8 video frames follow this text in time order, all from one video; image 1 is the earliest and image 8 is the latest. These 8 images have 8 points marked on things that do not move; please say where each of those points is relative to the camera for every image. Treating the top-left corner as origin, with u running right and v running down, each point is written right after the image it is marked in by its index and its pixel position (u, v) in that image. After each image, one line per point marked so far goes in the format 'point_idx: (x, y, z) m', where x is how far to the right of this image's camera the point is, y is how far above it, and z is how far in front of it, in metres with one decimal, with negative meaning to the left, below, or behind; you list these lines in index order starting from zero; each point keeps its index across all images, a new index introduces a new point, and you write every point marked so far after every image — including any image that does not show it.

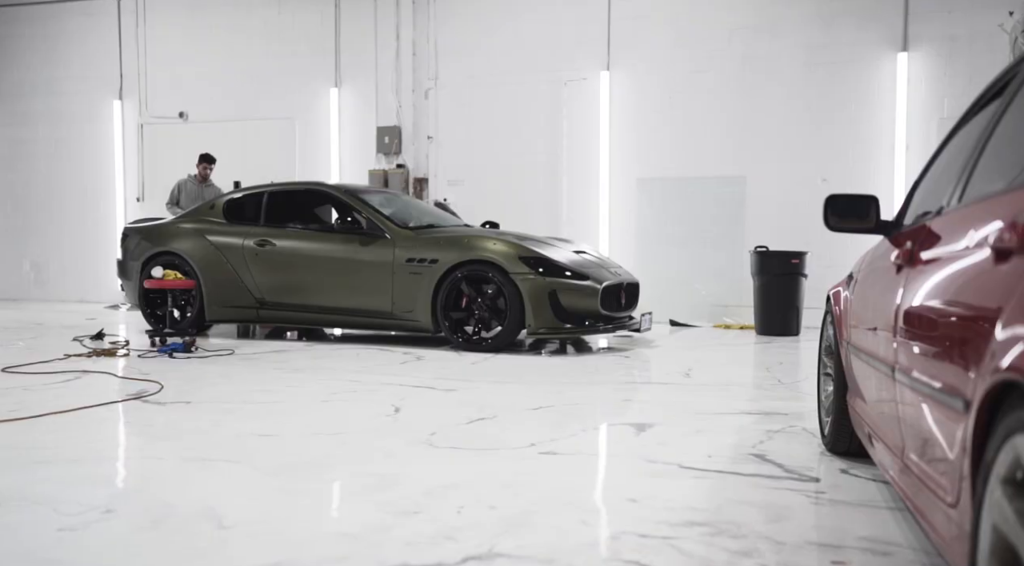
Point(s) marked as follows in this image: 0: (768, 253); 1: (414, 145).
0: (+2.0, +0.2, +8.2) m
1: (-1.0, +1.4, +10.3) m
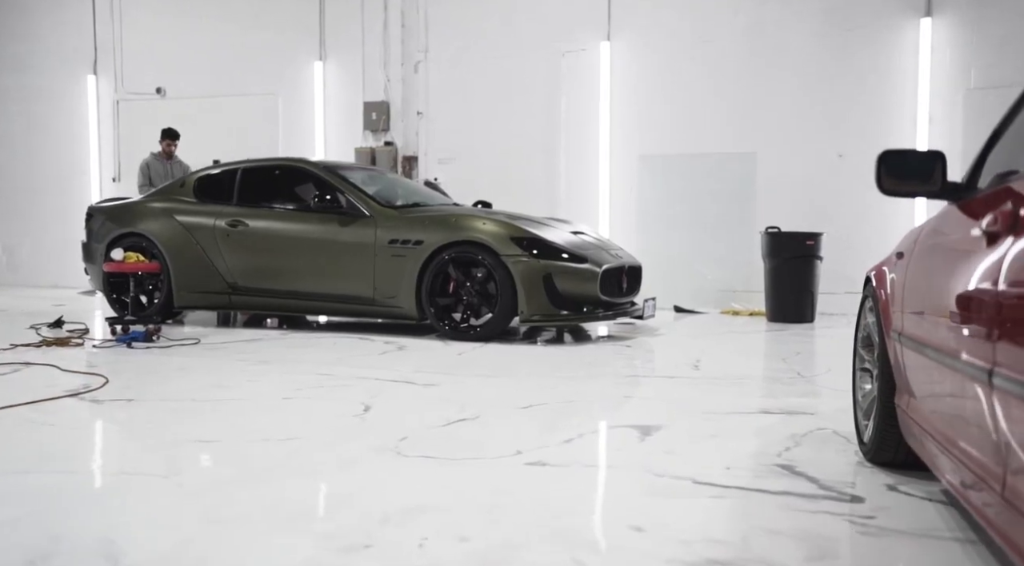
0: (+1.9, +0.4, +7.6) m
1: (-1.0, +1.5, +9.7) m
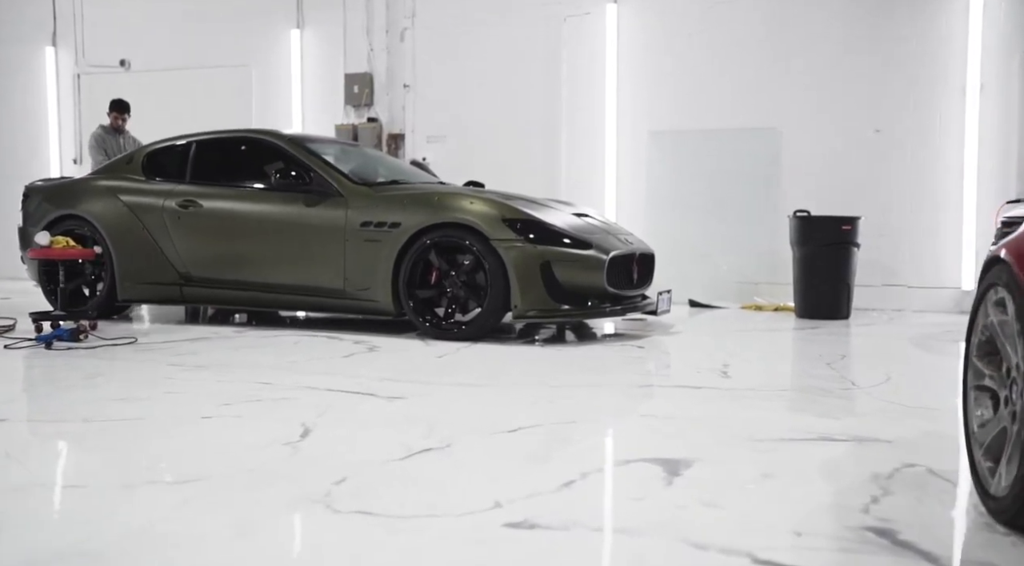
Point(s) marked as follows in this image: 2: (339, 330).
0: (+1.9, +0.4, +6.7) m
1: (-1.0, +1.6, +8.8) m
2: (-0.9, -0.3, +5.7) m
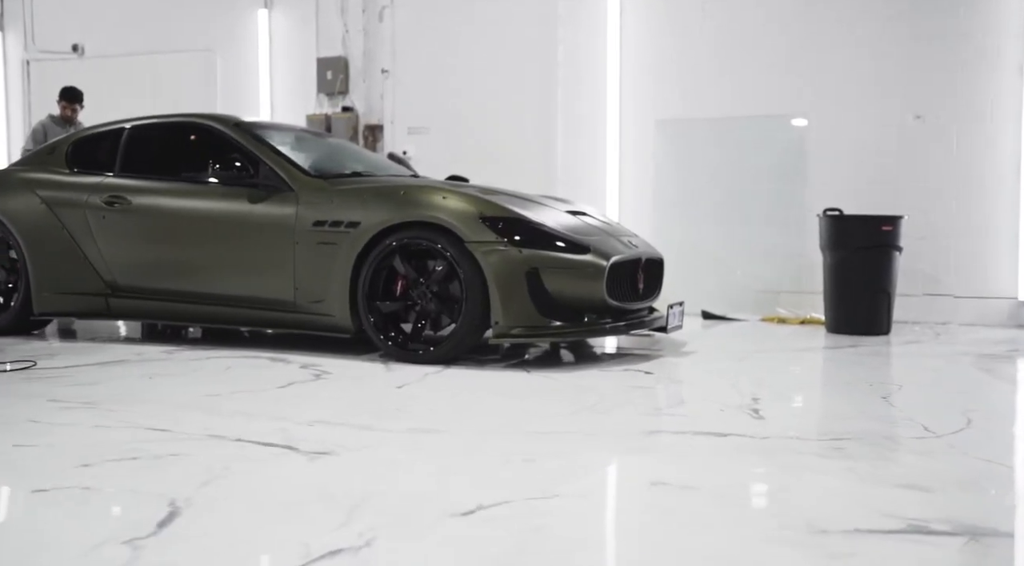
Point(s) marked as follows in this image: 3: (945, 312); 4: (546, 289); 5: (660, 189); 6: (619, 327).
0: (+1.8, +0.4, +5.8) m
1: (-1.1, +1.5, +7.9) m
2: (-1.0, -0.3, +4.7) m
3: (+2.6, -0.2, +6.4) m
4: (+0.1, 0.0, +4.5) m
5: (+1.0, +0.6, +7.1) m
6: (+0.5, -0.2, +4.6) m
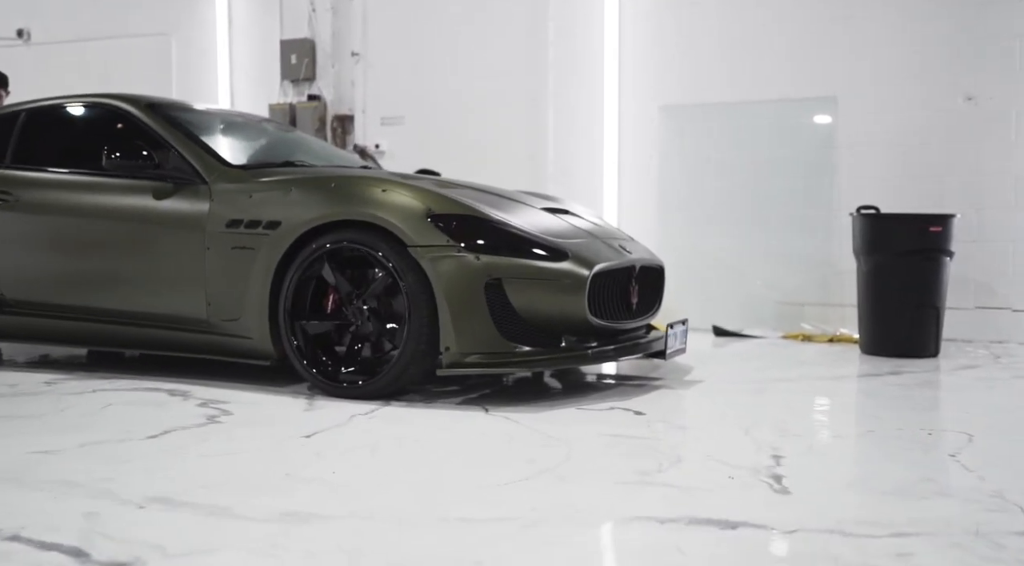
0: (+1.7, +0.3, +4.8) m
1: (-1.2, +1.5, +7.0) m
2: (-1.2, -0.4, +3.8) m
3: (+2.5, -0.2, +5.4) m
4: (0.0, -0.1, +3.5) m
5: (+0.9, +0.6, +6.2) m
6: (+0.3, -0.2, +3.7) m
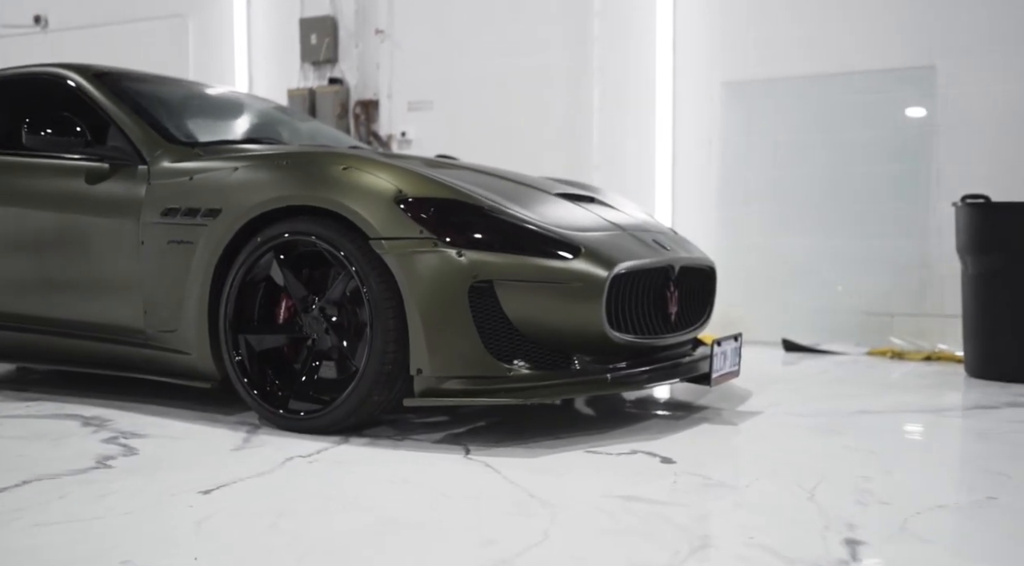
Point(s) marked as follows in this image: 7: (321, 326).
0: (+1.8, +0.3, +3.9) m
1: (-0.9, +1.4, +6.3) m
2: (-1.1, -0.4, +3.1) m
3: (+2.6, -0.3, +4.4) m
4: (0.0, -0.1, +2.7) m
5: (+1.1, +0.5, +5.3) m
6: (+0.3, -0.3, +2.9) m
7: (-0.5, -0.1, +2.8) m
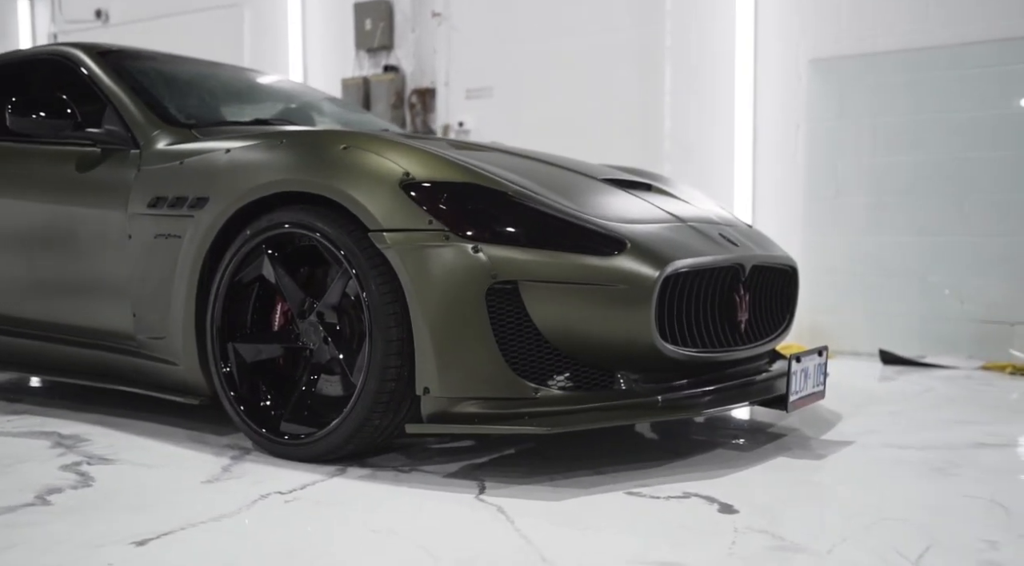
0: (+1.9, +0.3, +3.2) m
1: (-0.5, +1.4, +5.9) m
2: (-1.1, -0.4, +2.7) m
3: (+2.8, -0.3, +3.7) m
4: (0.0, -0.1, +2.3) m
5: (+1.4, +0.5, +4.7) m
6: (+0.4, -0.3, +2.4) m
7: (-0.4, -0.1, +2.4) m
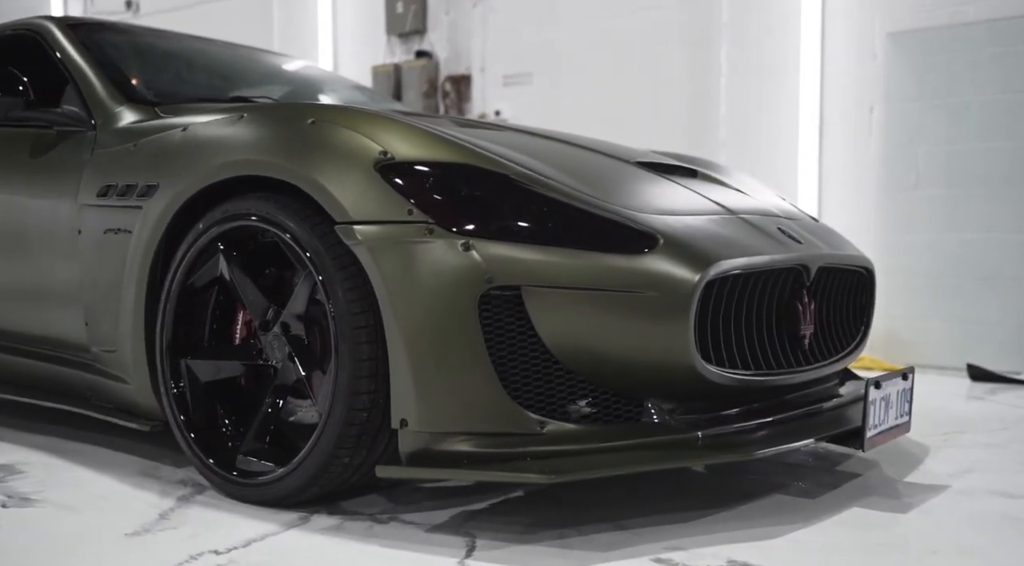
0: (+2.0, +0.3, +2.7) m
1: (-0.3, +1.4, +5.5) m
2: (-1.0, -0.4, +2.3) m
3: (+2.9, -0.3, +3.1) m
4: (0.0, -0.1, +1.8) m
5: (+1.5, +0.5, +4.2) m
6: (+0.4, -0.3, +1.9) m
7: (-0.4, -0.1, +2.0) m
